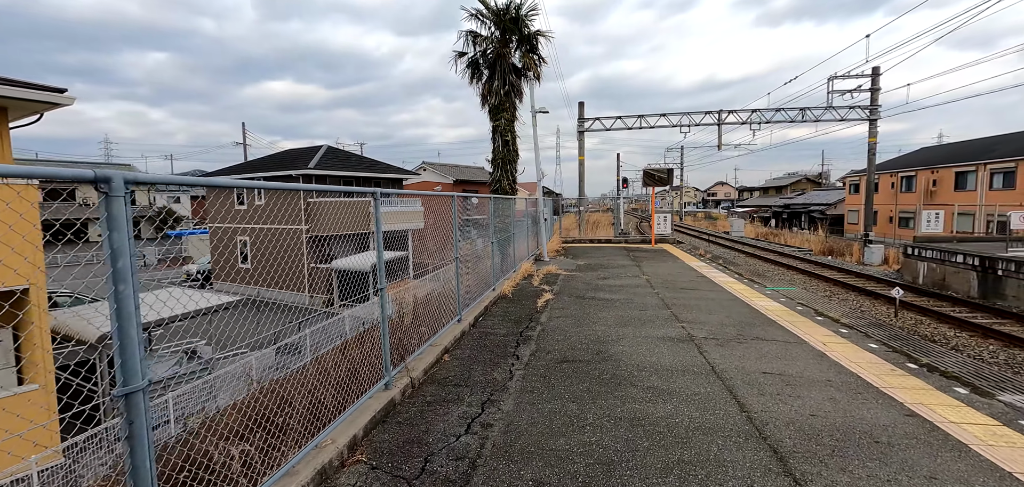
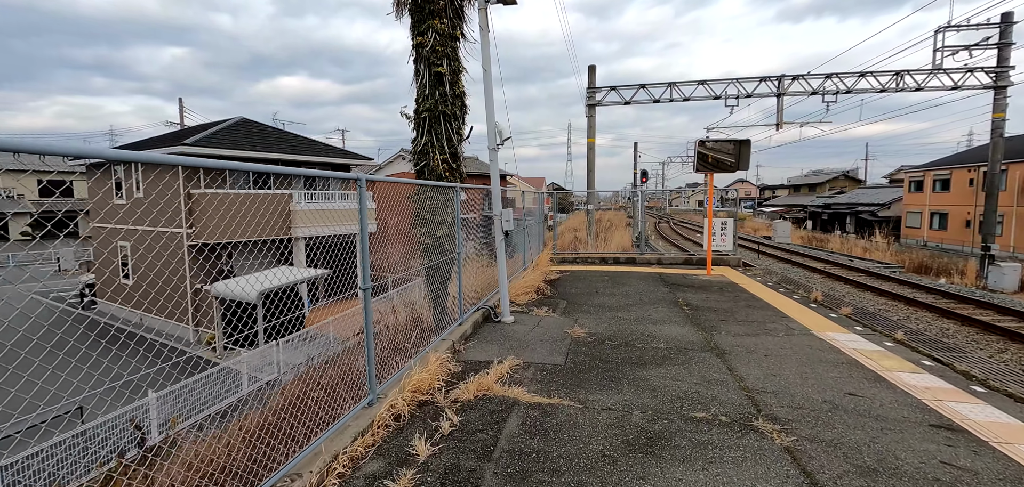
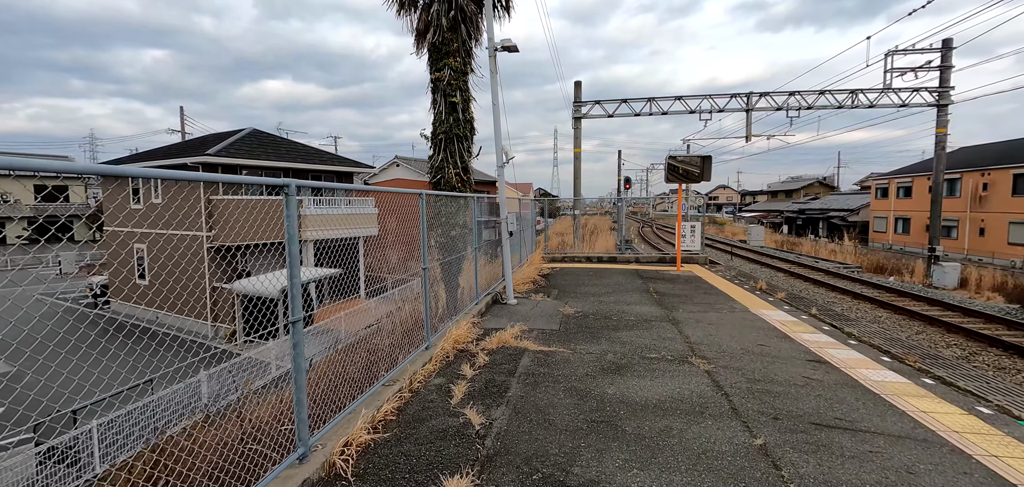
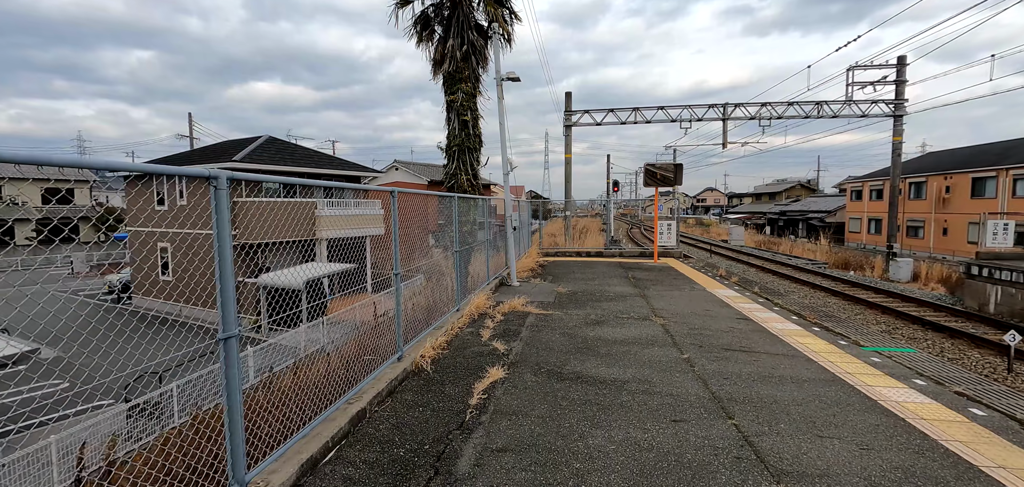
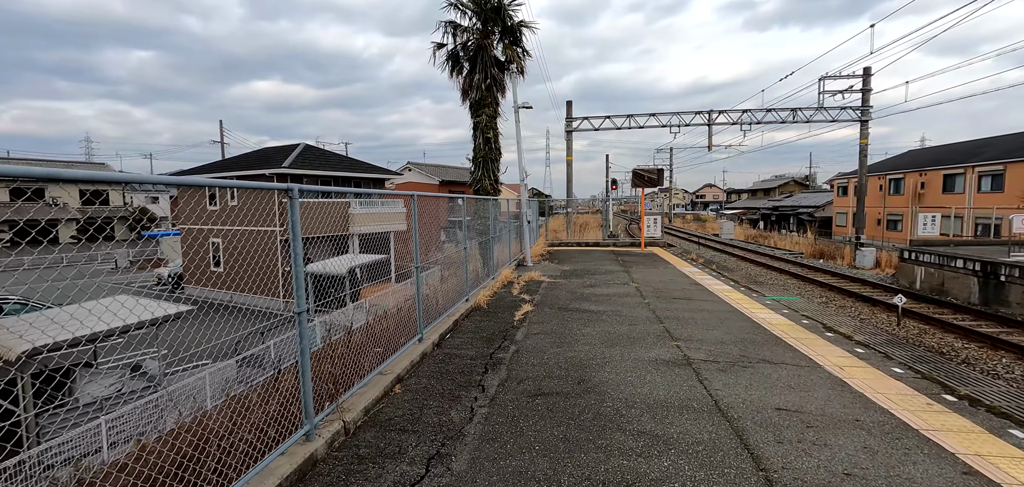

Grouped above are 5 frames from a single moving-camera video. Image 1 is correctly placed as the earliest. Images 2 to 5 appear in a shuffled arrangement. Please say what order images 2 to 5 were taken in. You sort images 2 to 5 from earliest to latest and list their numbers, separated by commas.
5, 4, 3, 2
